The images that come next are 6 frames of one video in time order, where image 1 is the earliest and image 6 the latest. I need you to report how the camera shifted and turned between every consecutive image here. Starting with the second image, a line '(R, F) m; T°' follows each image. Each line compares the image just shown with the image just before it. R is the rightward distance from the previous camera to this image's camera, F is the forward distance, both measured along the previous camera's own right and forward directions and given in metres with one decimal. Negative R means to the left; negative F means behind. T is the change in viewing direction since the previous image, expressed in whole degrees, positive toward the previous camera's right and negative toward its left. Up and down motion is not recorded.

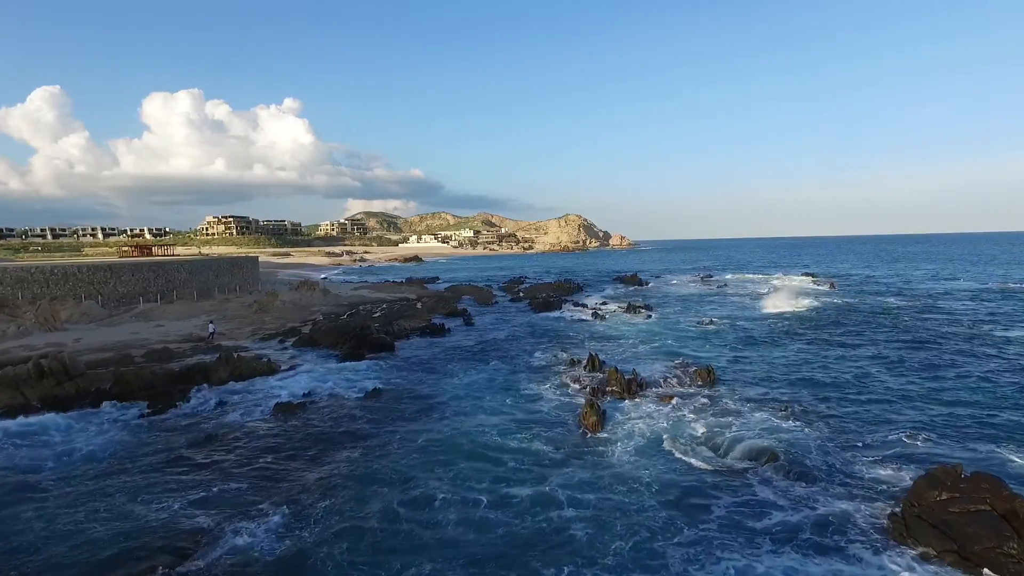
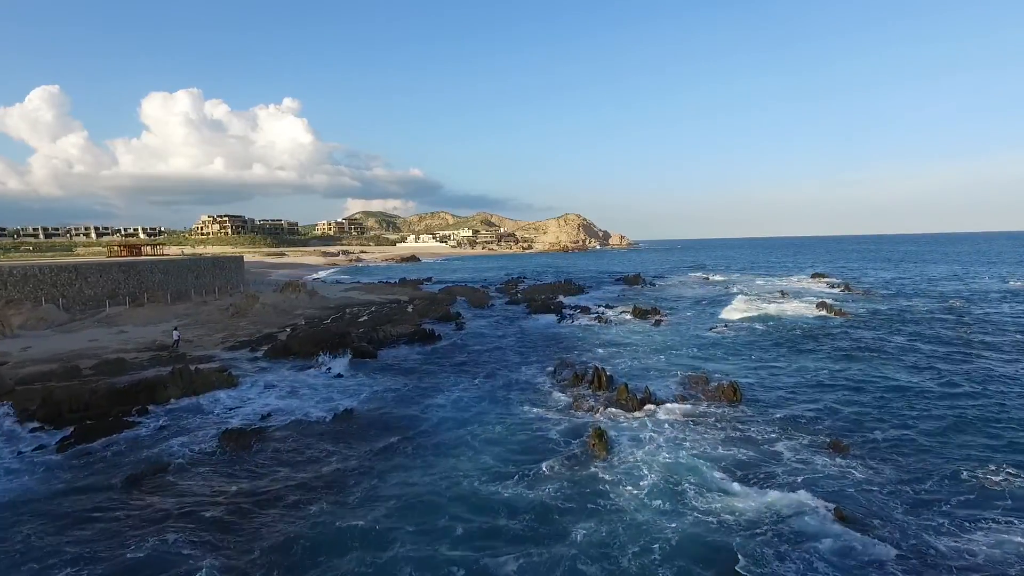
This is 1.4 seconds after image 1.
(+0.1, +2.4) m; 0°
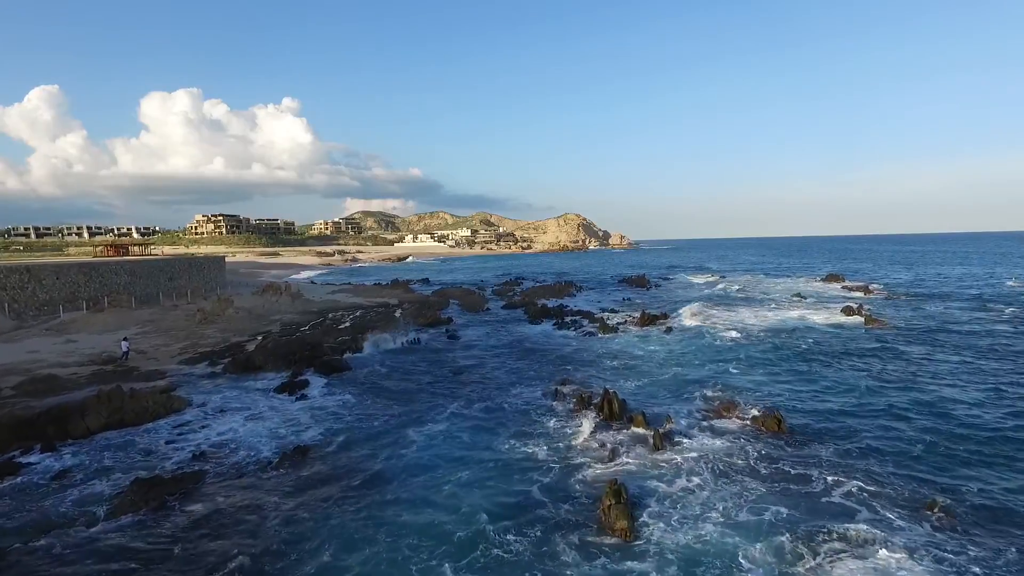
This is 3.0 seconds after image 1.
(+0.1, +2.8) m; 0°
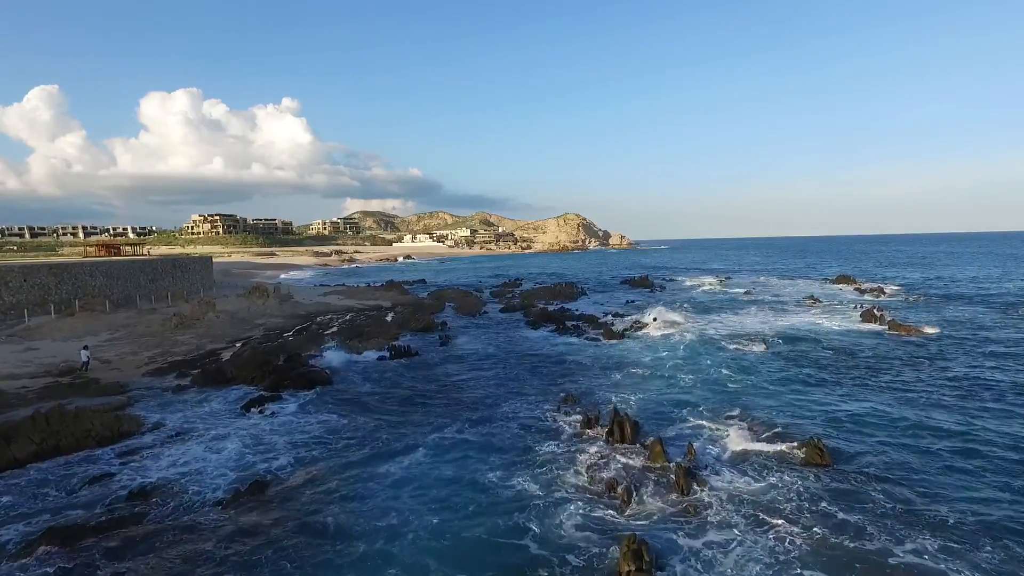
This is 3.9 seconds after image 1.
(+0.1, +1.8) m; 0°
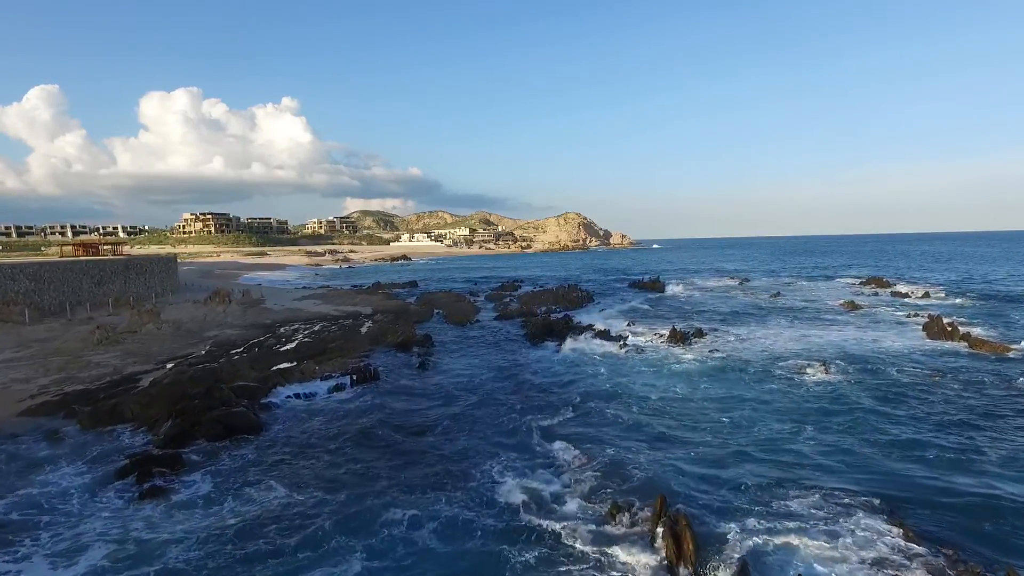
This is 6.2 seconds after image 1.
(+0.1, +4.5) m; 0°
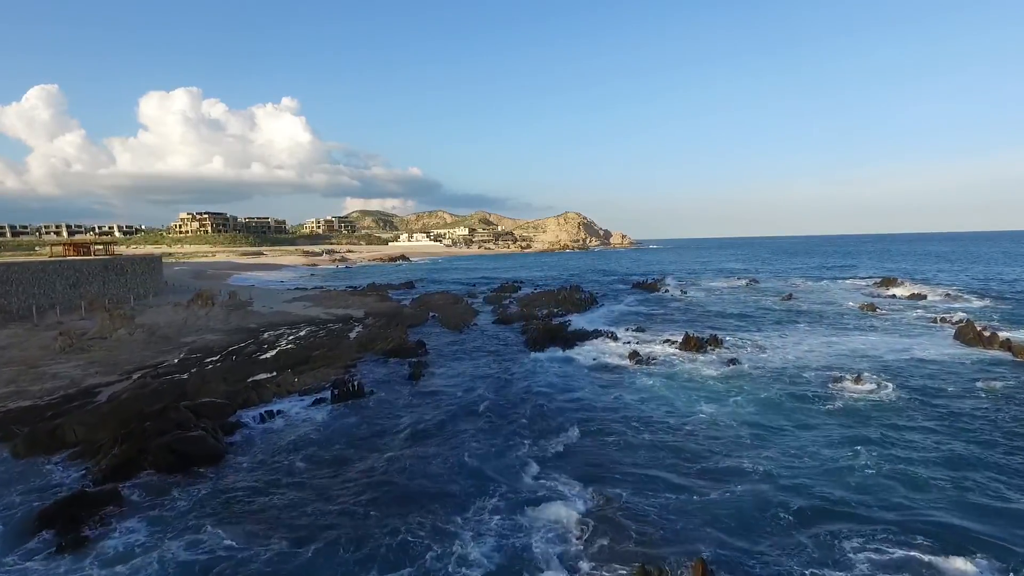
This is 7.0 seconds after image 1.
(0.0, +1.7) m; 0°
